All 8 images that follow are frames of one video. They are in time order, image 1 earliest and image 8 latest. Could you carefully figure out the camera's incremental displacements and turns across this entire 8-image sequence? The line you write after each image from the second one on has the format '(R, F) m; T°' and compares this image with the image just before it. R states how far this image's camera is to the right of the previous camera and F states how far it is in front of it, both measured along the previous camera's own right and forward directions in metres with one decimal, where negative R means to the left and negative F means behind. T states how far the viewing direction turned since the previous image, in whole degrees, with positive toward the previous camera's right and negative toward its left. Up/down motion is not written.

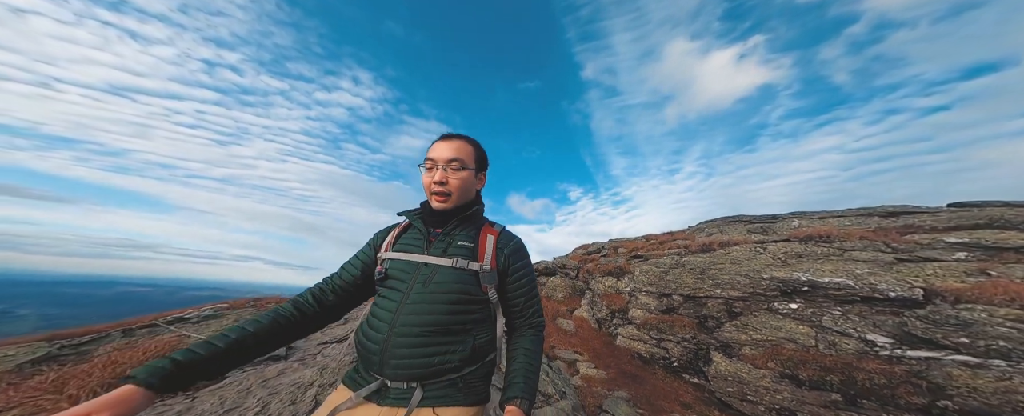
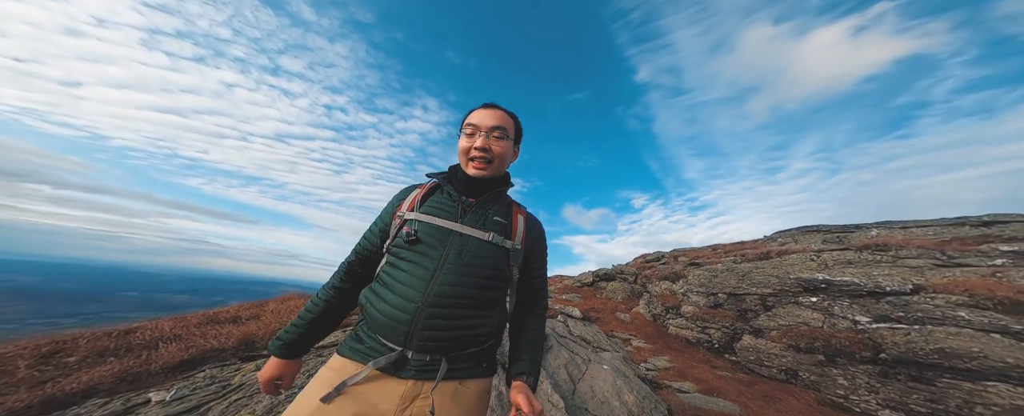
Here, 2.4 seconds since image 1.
(-0.3, -6.5) m; -14°
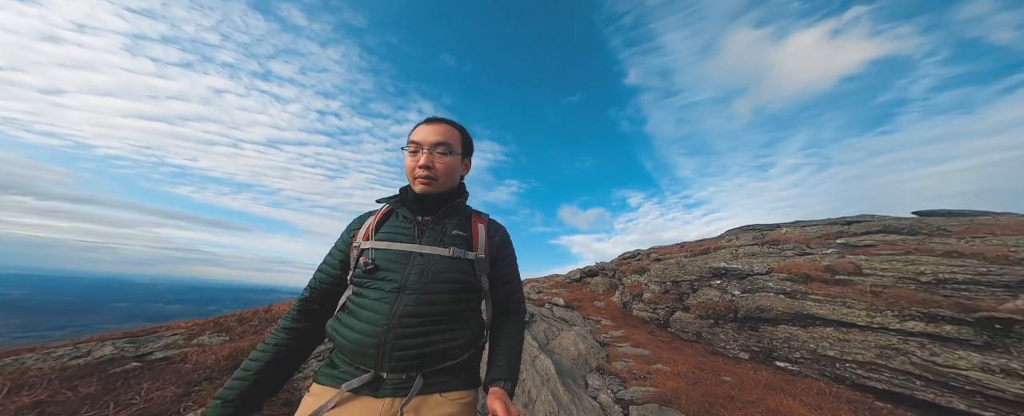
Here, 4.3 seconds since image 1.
(+0.3, -5.6) m; +1°
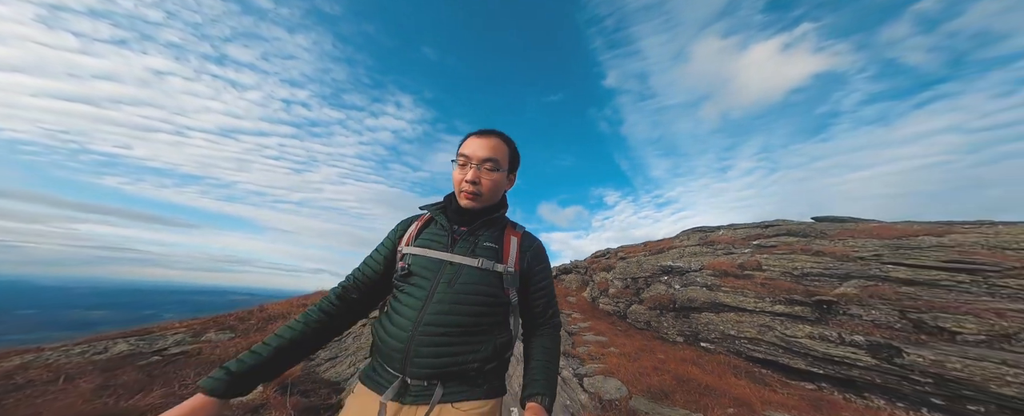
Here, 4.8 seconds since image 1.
(-0.1, -2.6) m; +4°
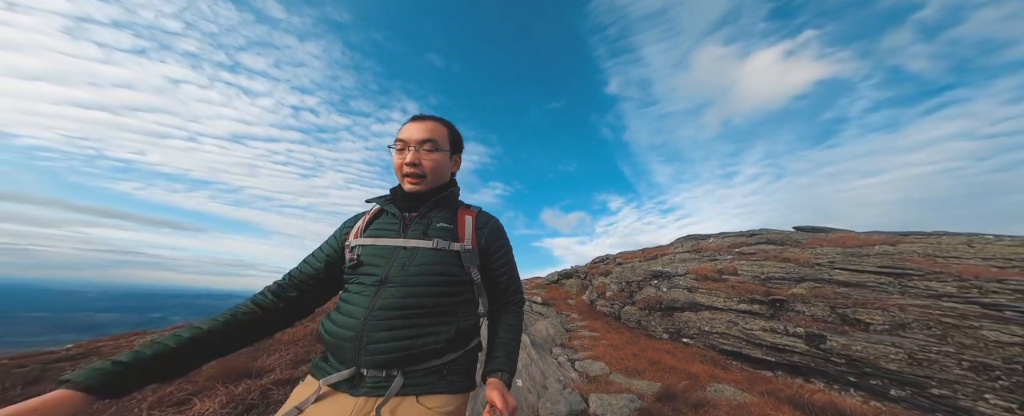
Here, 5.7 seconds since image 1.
(-0.1, -2.8) m; -1°
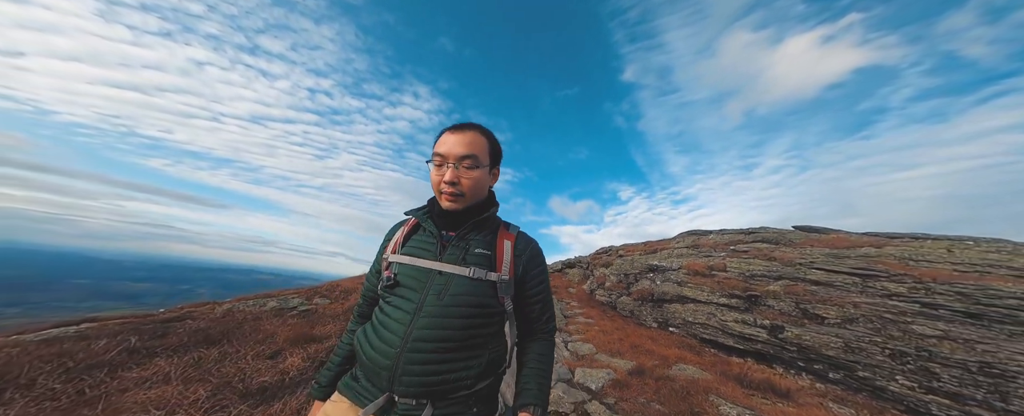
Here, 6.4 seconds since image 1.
(+0.2, -2.1) m; -2°
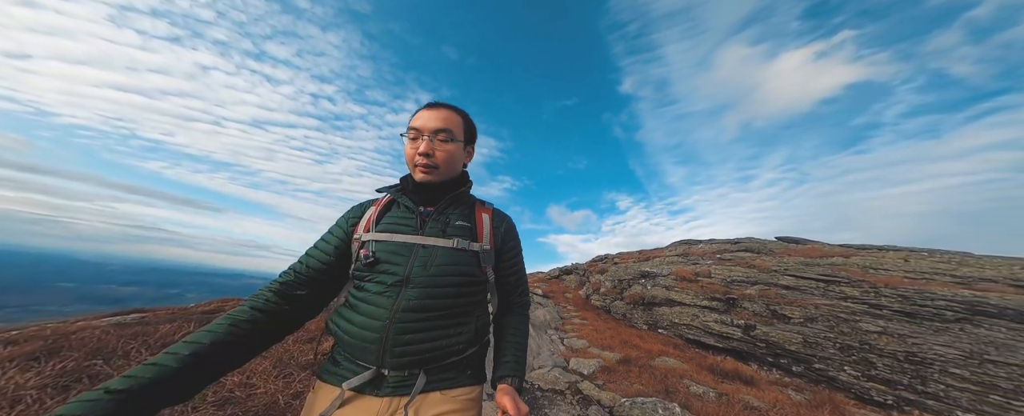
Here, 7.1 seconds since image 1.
(-0.3, -1.9) m; 0°
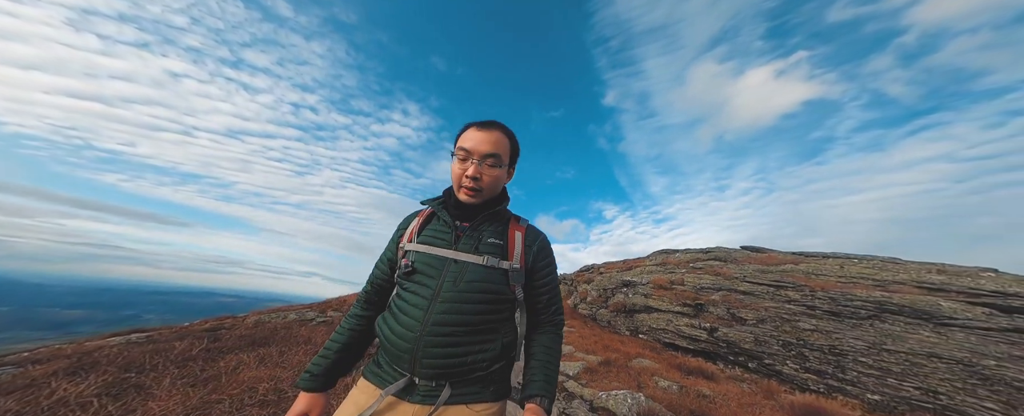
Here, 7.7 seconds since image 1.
(-0.2, -1.8) m; +3°
